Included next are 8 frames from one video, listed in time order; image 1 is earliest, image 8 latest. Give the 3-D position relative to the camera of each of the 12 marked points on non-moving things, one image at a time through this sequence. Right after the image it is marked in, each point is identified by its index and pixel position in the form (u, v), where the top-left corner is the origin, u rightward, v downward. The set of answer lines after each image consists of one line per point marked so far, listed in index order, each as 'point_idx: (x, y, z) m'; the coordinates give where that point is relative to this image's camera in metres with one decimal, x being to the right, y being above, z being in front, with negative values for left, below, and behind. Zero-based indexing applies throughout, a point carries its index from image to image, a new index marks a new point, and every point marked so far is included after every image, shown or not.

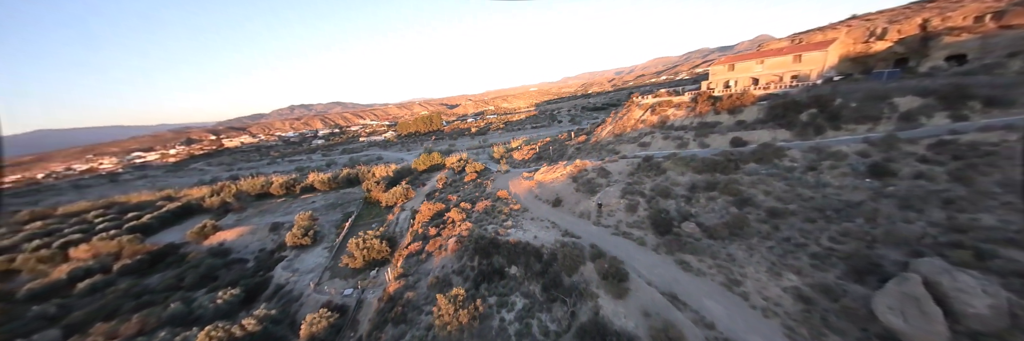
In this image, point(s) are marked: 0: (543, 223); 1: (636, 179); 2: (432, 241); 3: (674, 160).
0: (+1.8, -3.2, +16.5) m
1: (+8.2, -0.6, +18.0) m
2: (-4.8, -4.2, +16.5) m
3: (+10.8, +0.7, +18.4) m
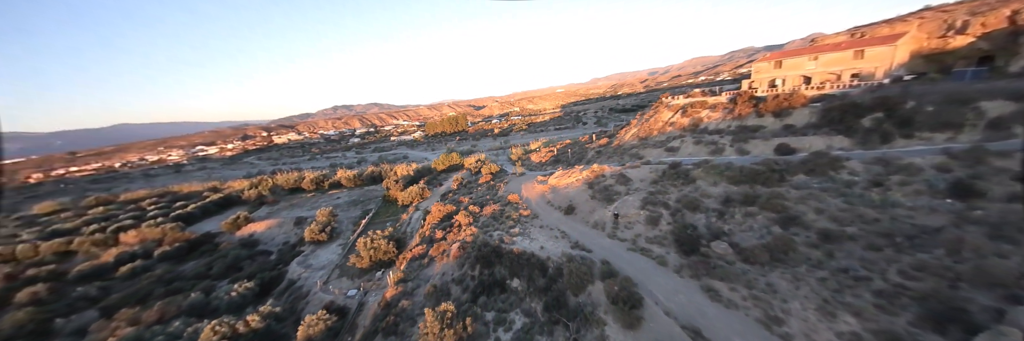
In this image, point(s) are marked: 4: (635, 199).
0: (+2.2, -3.5, +15.3) m
1: (+8.8, -1.0, +16.2) m
2: (-4.4, -4.3, +15.9) m
3: (+11.5, +0.2, +16.4) m
4: (+7.1, -1.7, +15.9) m
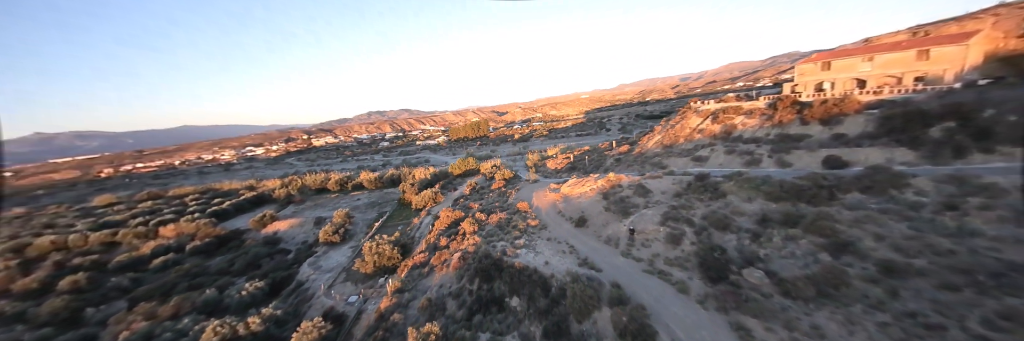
0: (+2.5, -3.9, +14.1) m
1: (+9.2, -1.7, +14.5) m
2: (-4.1, -4.6, +15.3) m
3: (+11.9, -0.5, +14.5) m
4: (+7.5, -2.3, +14.4) m
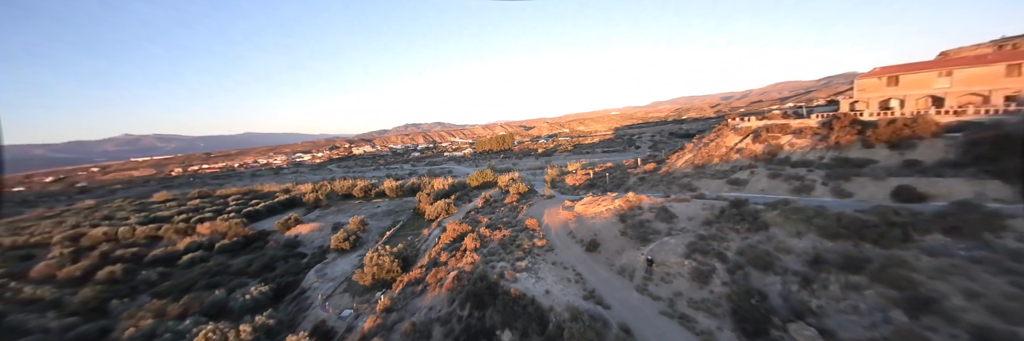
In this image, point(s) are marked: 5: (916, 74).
0: (+2.5, -4.8, +12.6) m
1: (+9.3, -2.8, +12.5) m
2: (-4.0, -5.3, +14.3) m
3: (+12.0, -1.7, +12.2) m
4: (+7.5, -3.3, +12.4) m
5: (+26.1, +6.2, +17.8) m
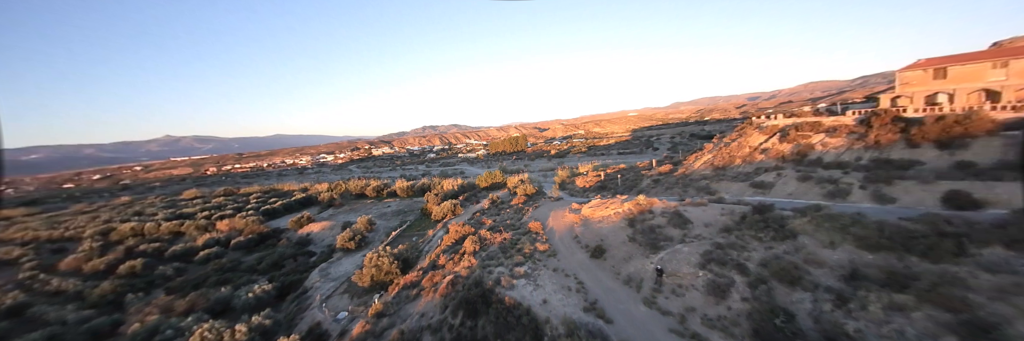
0: (+2.3, -4.8, +11.7) m
1: (+9.1, -2.8, +11.2) m
2: (-4.0, -5.3, +13.7) m
3: (+11.8, -1.8, +10.8) m
4: (+7.4, -3.3, +11.3) m
5: (+26.3, +6.1, +15.7) m
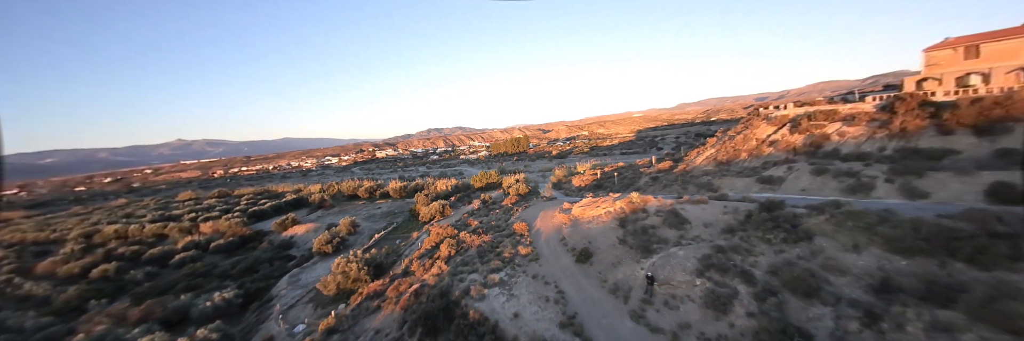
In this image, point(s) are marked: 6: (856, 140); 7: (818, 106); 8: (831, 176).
0: (+1.2, -4.5, +10.2) m
1: (+8.0, -2.5, +9.6) m
2: (-5.1, -5.0, +12.4) m
3: (+10.7, -1.5, +9.2) m
4: (+6.3, -3.0, +9.7) m
5: (+25.2, +6.4, +13.9) m
6: (+15.9, +1.4, +12.7) m
7: (+17.9, +3.8, +16.0) m
8: (+13.4, -0.2, +11.6) m
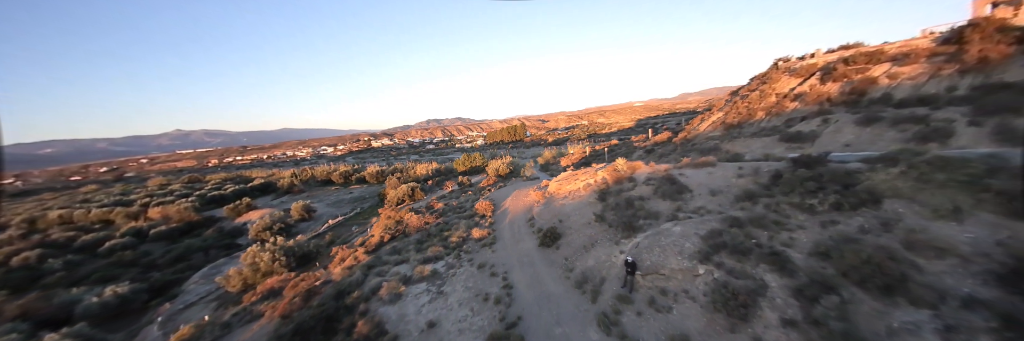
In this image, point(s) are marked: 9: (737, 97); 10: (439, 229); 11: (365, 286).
0: (-0.7, -3.0, +7.3) m
1: (+6.1, -1.0, +6.6) m
2: (-7.0, -3.5, +9.4) m
3: (+8.8, 0.0, +6.2) m
4: (+4.4, -1.5, +6.7) m
5: (+23.3, +8.0, +10.6) m
6: (+13.9, +3.0, +9.6) m
7: (+15.9, +5.5, +12.8) m
8: (+11.4, +1.3, +8.5) m
9: (+13.9, +4.4, +17.1) m
10: (-2.9, -2.3, +10.8) m
11: (-4.1, -3.1, +7.5) m
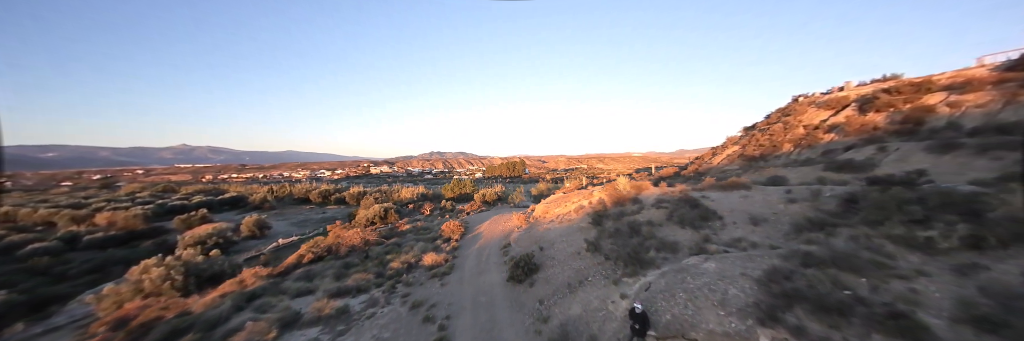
0: (-1.7, -2.8, +4.7) m
1: (+5.2, -1.3, +4.3) m
2: (-8.0, -3.1, +6.8) m
3: (+8.0, -0.4, +4.0) m
4: (+3.5, -1.7, +4.4) m
5: (+23.0, +5.9, +9.5) m
6: (+13.3, +1.7, +7.8) m
7: (+15.5, +3.6, +11.3) m
8: (+10.7, +0.4, +6.5) m
9: (+13.4, +2.1, +15.5) m
10: (-3.8, -2.5, +8.3) m
11: (-5.0, -2.7, +5.0) m
